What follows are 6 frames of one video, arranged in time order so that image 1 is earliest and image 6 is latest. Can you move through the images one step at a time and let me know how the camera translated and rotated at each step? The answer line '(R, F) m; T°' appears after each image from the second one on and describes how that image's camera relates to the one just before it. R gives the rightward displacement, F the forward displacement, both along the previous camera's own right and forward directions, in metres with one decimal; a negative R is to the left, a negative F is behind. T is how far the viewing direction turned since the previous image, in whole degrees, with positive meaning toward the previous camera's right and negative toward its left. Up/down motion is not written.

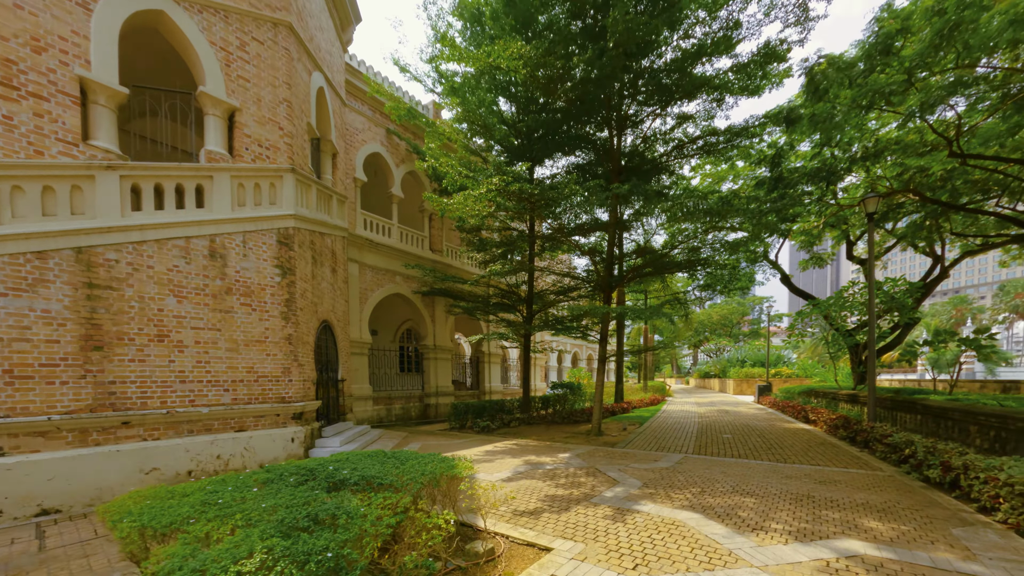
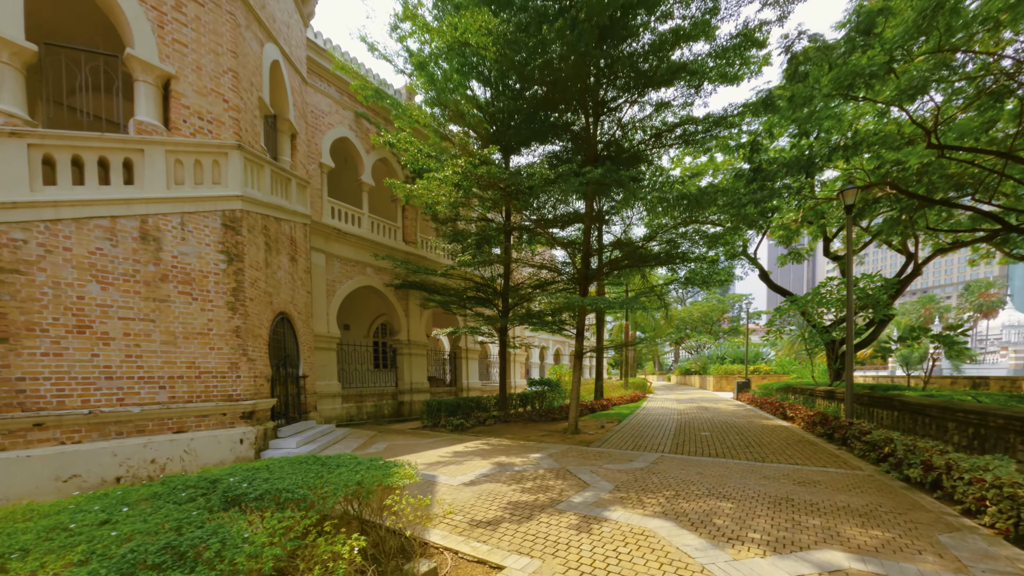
(+0.3, +0.4) m; +2°
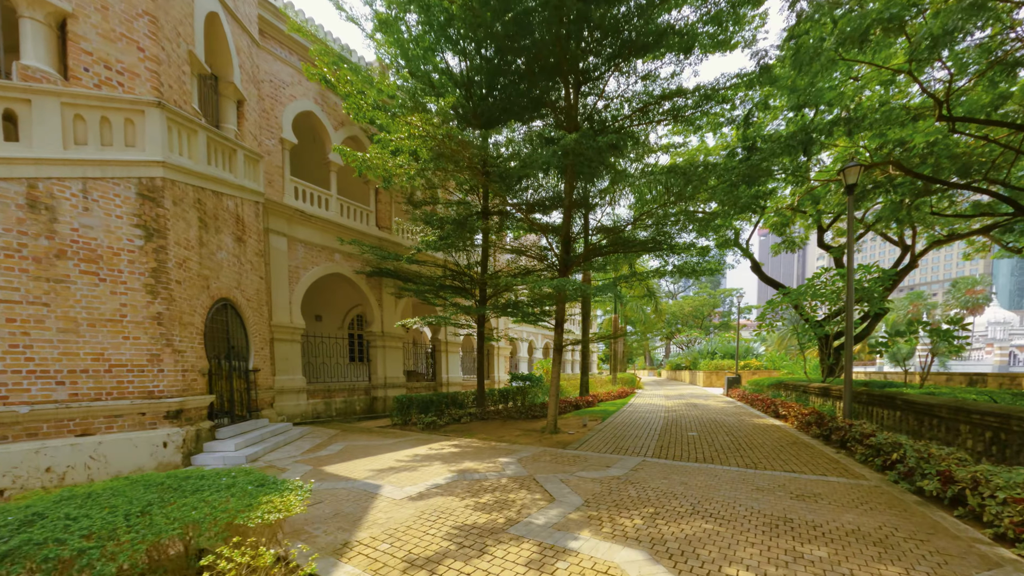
(+0.4, +0.8) m; +1°
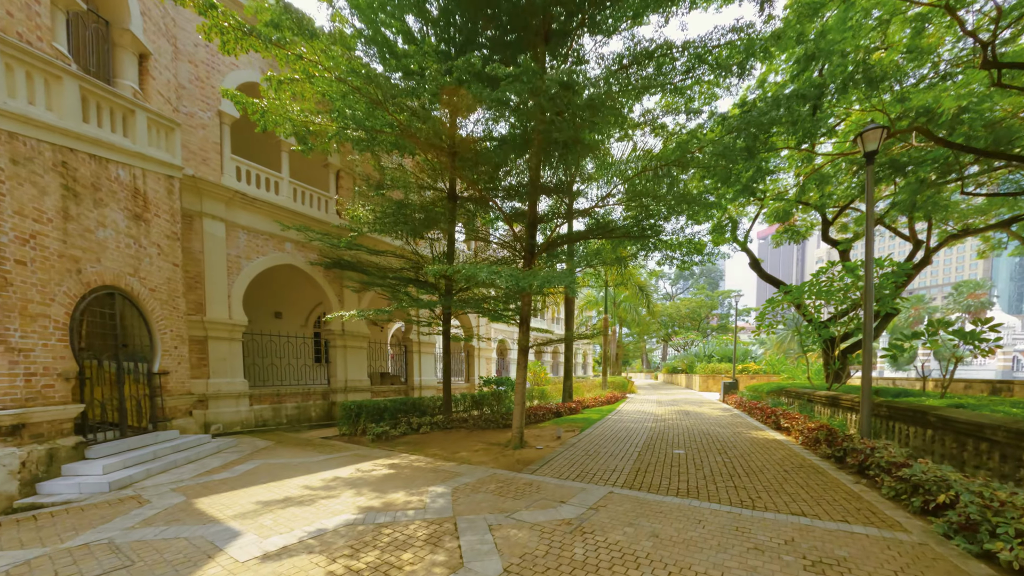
(+0.8, +1.2) m; 0°
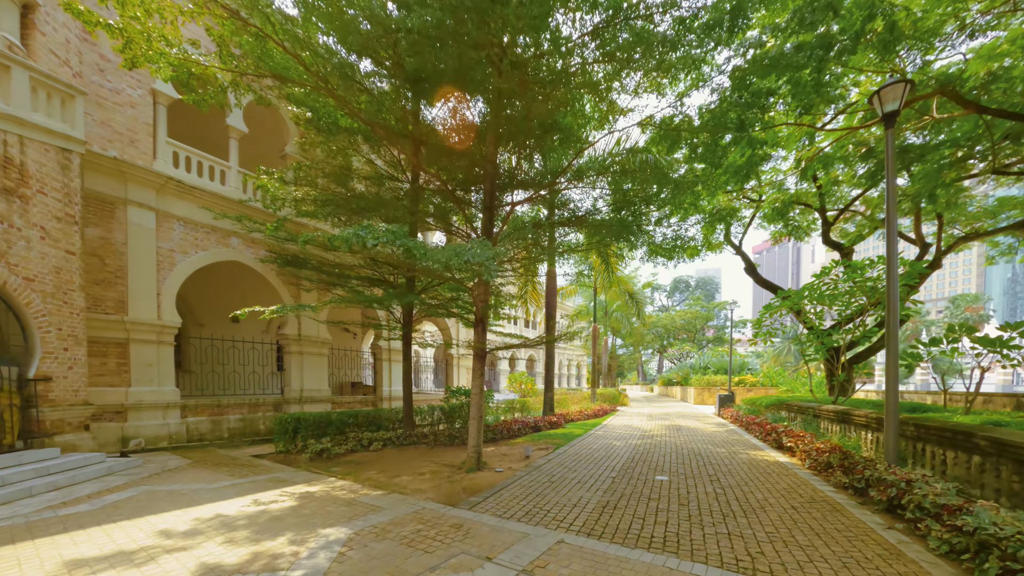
(+0.7, +1.1) m; 0°
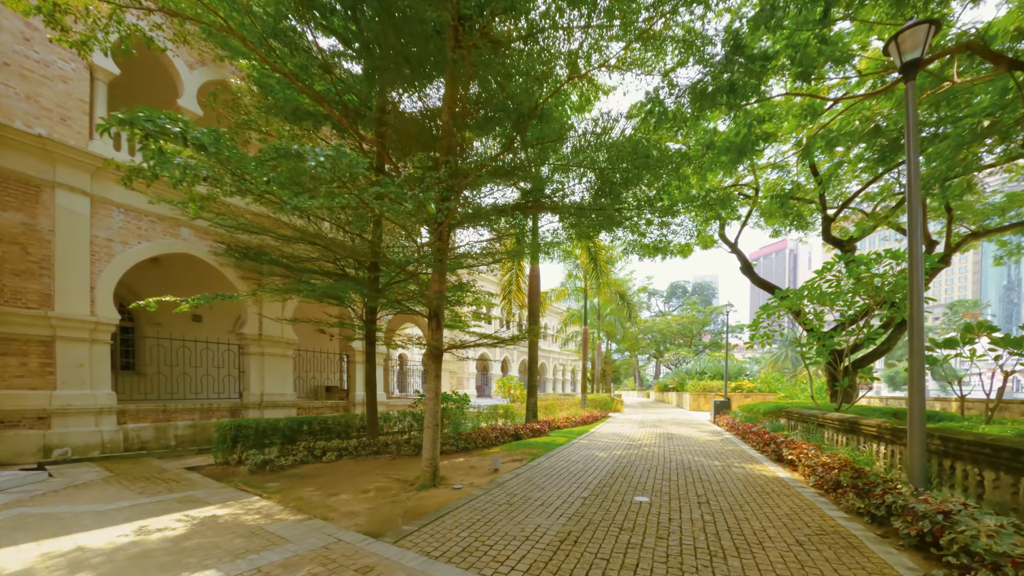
(+0.5, +0.8) m; 0°
